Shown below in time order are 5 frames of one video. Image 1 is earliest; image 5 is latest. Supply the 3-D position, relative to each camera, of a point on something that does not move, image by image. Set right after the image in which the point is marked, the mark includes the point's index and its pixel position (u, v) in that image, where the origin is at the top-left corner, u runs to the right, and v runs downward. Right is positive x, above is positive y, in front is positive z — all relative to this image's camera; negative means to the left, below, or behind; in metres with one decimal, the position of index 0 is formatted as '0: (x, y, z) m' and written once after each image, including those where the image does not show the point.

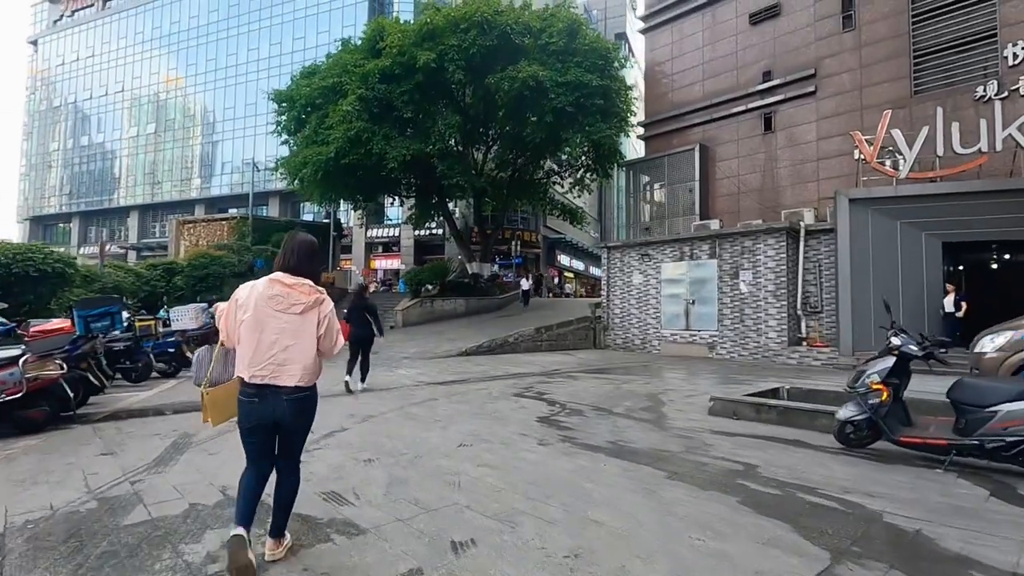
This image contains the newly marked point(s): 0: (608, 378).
0: (+1.6, -1.5, +9.2) m
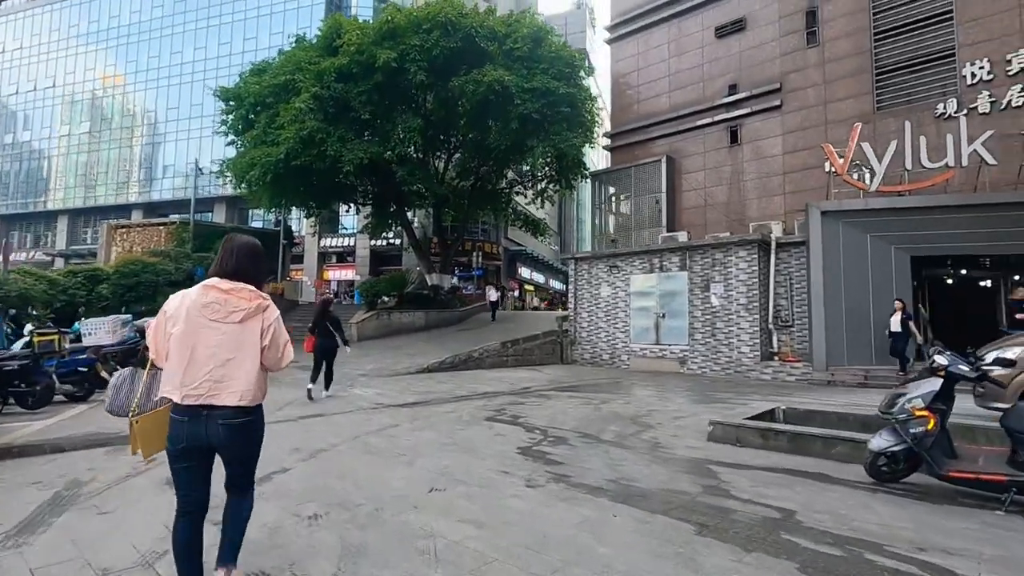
0: (+1.1, -1.7, +8.5) m
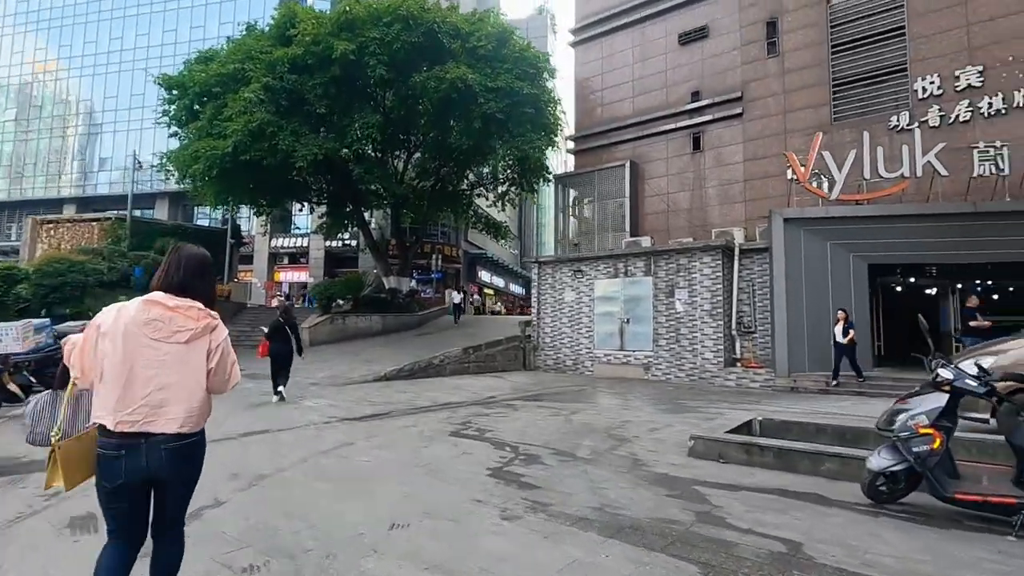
0: (+0.6, -1.8, +8.1) m
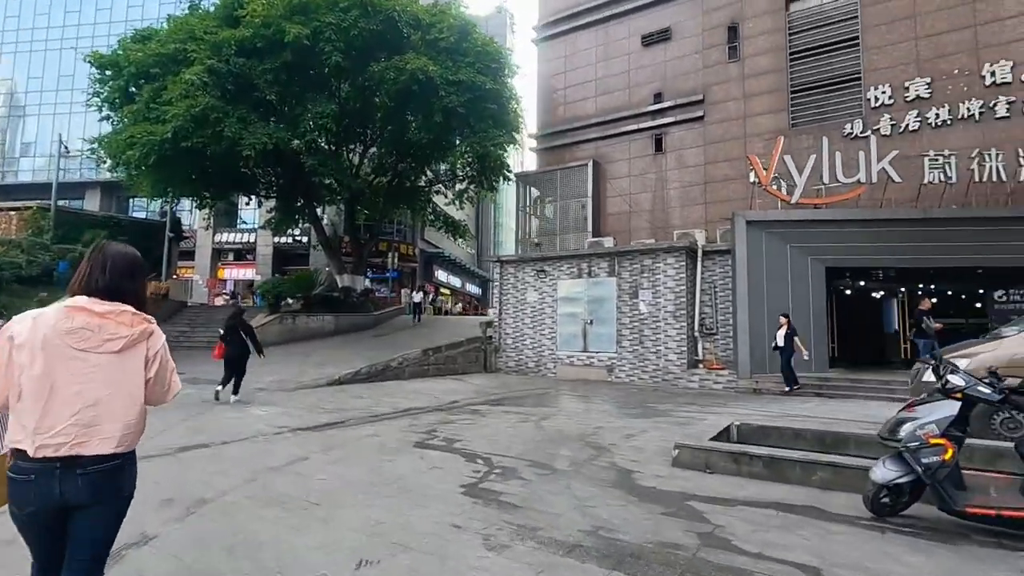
0: (+0.1, -1.8, +7.8) m
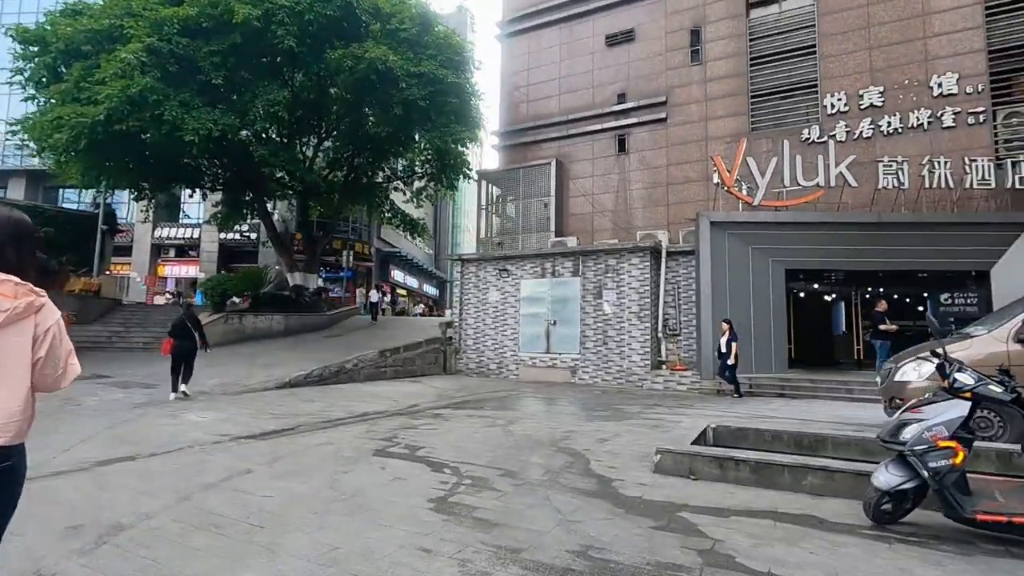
0: (-0.4, -1.7, +7.3) m
